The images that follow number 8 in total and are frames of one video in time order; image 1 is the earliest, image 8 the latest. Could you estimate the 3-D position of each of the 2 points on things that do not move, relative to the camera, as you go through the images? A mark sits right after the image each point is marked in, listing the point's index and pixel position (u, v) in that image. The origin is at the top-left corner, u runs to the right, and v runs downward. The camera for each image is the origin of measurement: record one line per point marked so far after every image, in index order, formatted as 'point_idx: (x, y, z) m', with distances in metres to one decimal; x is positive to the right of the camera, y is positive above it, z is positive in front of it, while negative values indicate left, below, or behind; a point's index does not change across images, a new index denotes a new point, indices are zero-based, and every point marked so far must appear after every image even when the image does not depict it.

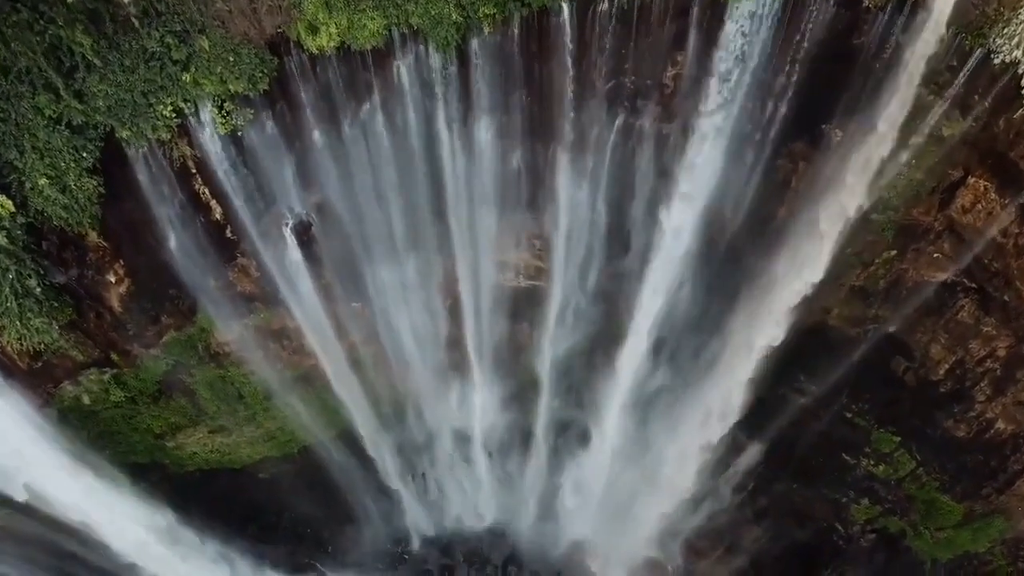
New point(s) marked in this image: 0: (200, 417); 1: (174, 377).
0: (-3.9, -1.6, +9.4) m
1: (-4.0, -1.1, +8.9) m
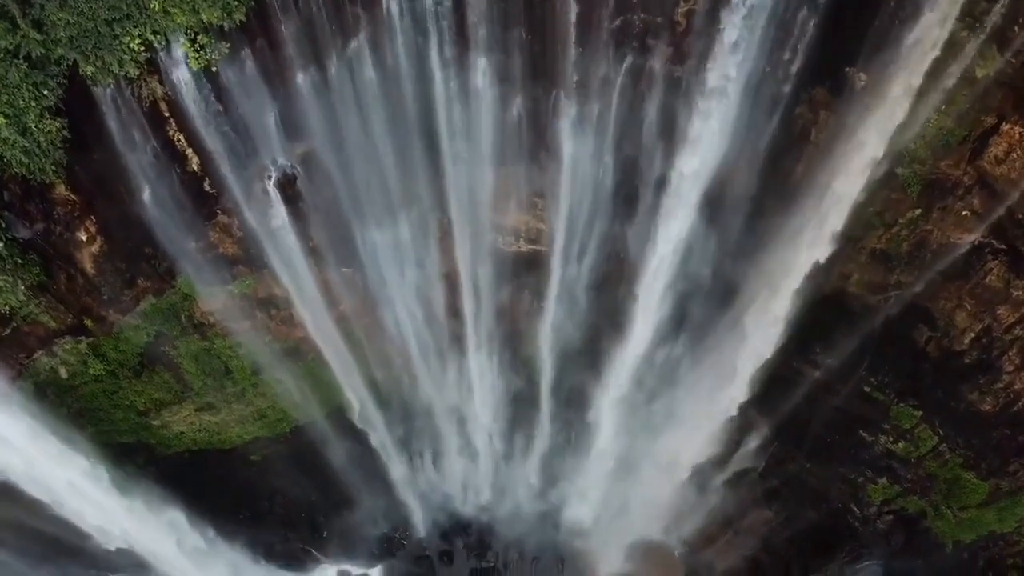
0: (-3.9, -1.3, +9.0) m
1: (-4.0, -0.7, +8.4) m
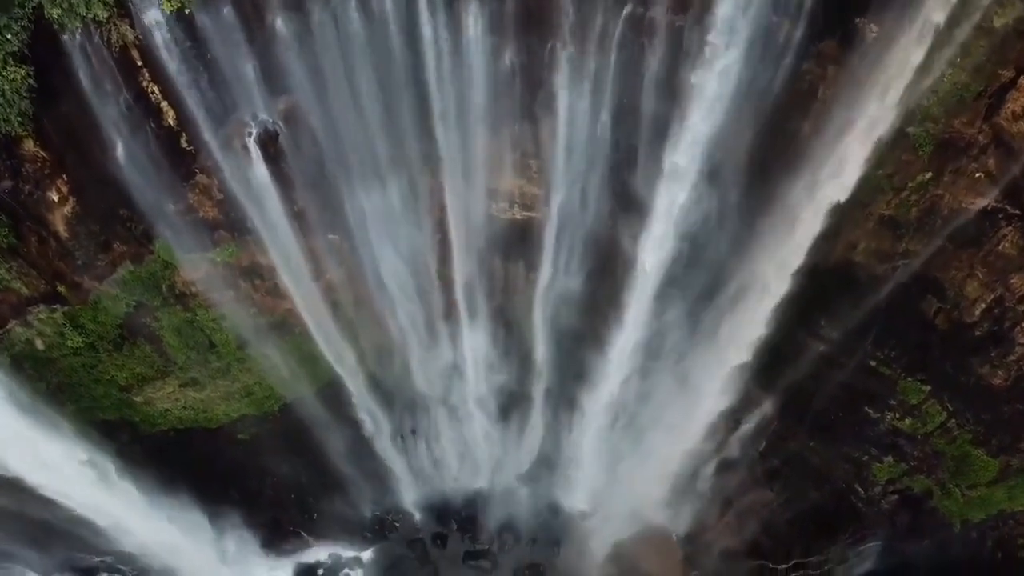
0: (-4.0, -0.9, +8.7) m
1: (-4.1, -0.3, +8.1) m
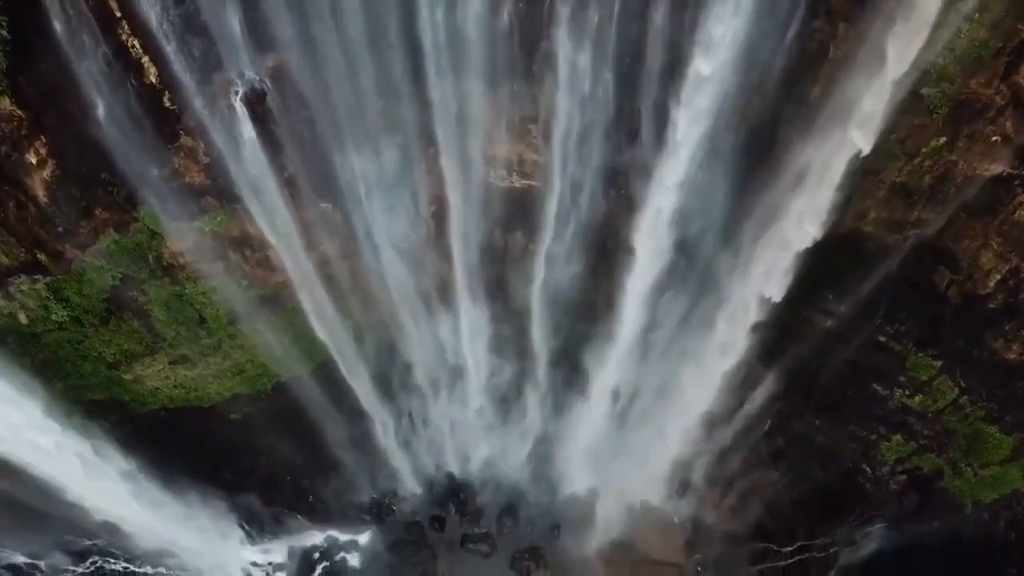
0: (-4.0, -0.6, +8.4) m
1: (-4.1, 0.0, +7.8) m
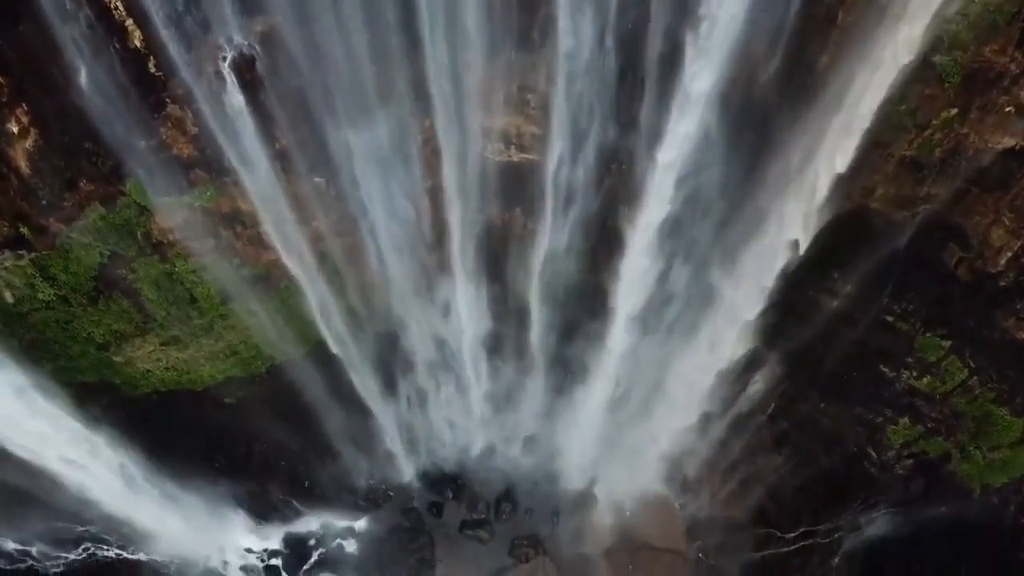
0: (-4.0, -0.4, +8.2) m
1: (-4.1, +0.2, +7.6) m
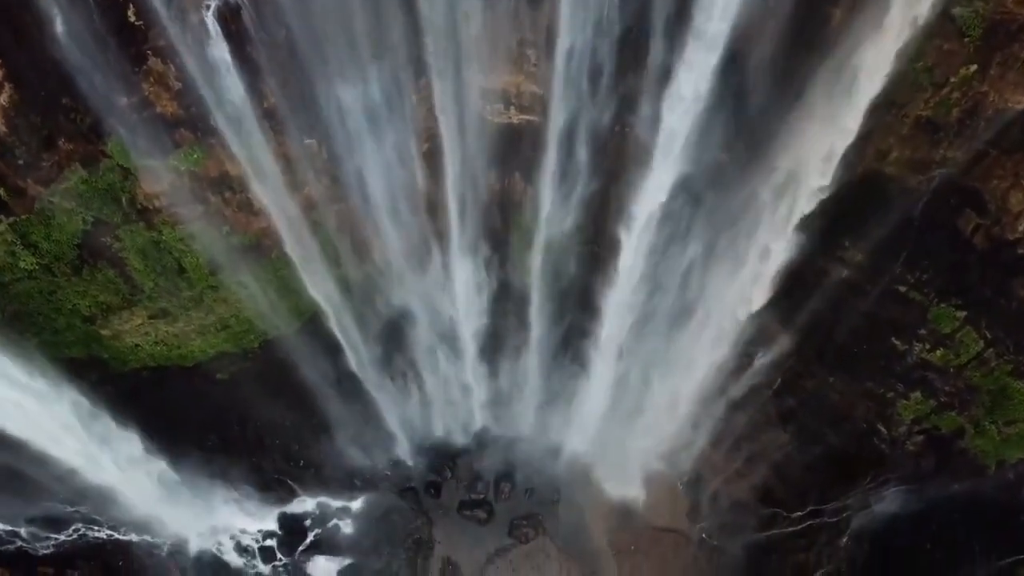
0: (-4.0, -0.1, +7.9) m
1: (-4.1, +0.5, +7.4) m
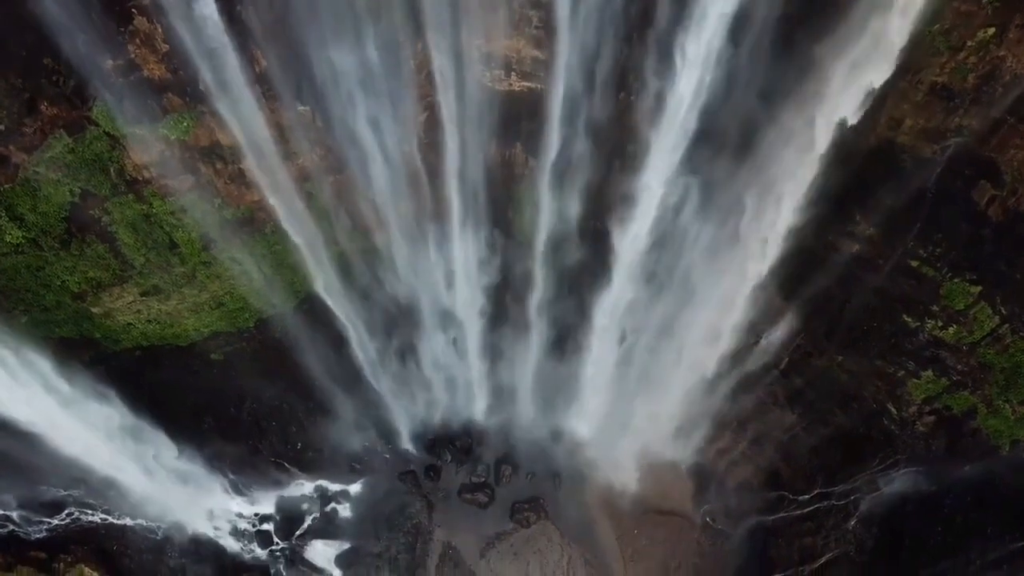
0: (-4.0, +0.2, +7.7) m
1: (-4.1, +0.7, +7.1) m
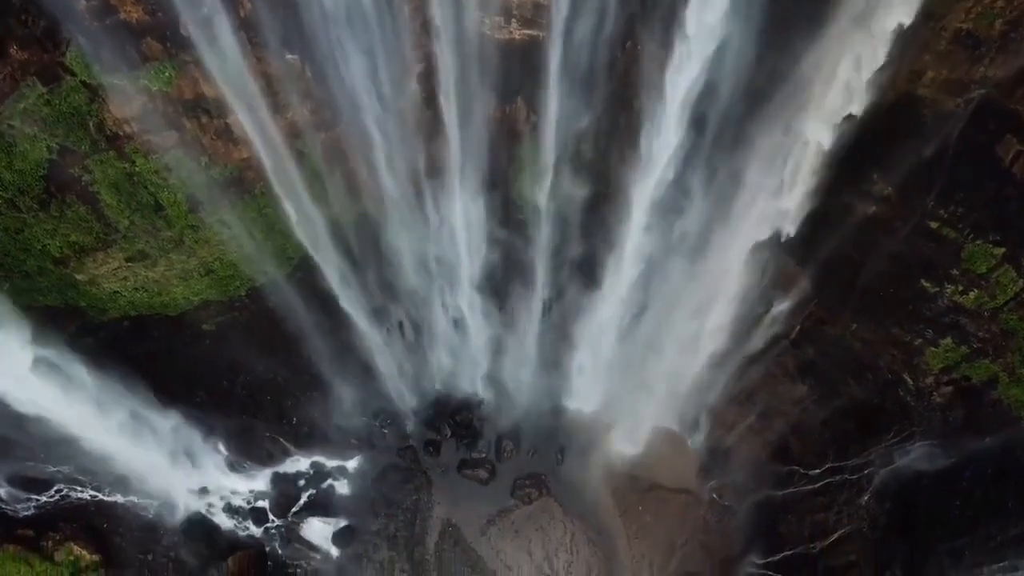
0: (-4.0, +0.5, +7.4) m
1: (-4.1, +1.1, +6.8) m
